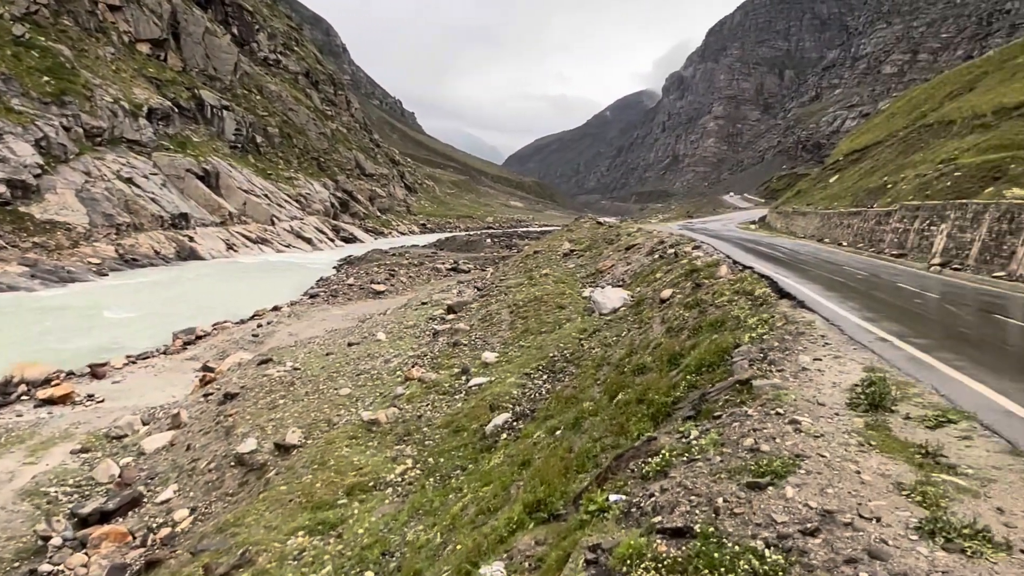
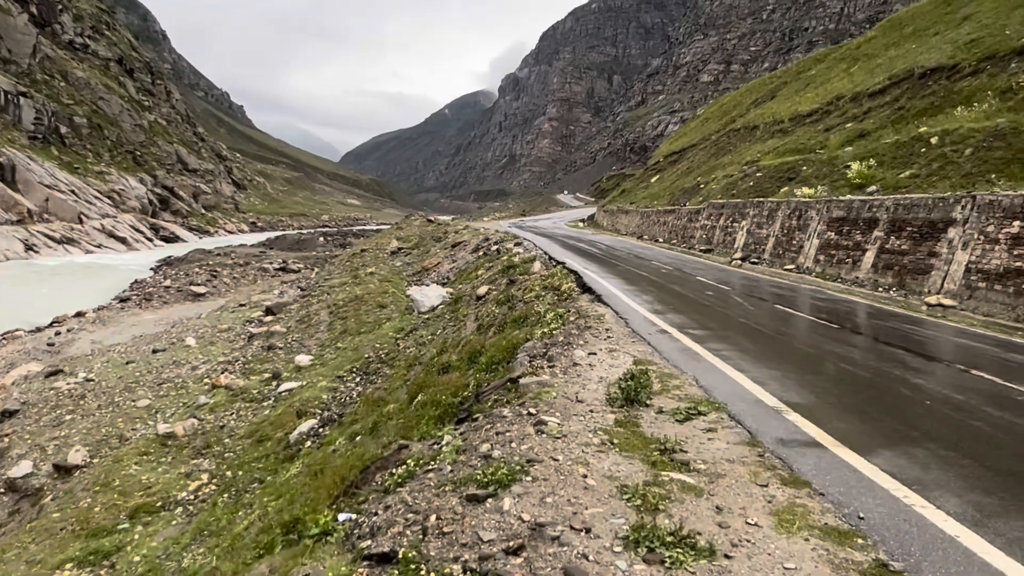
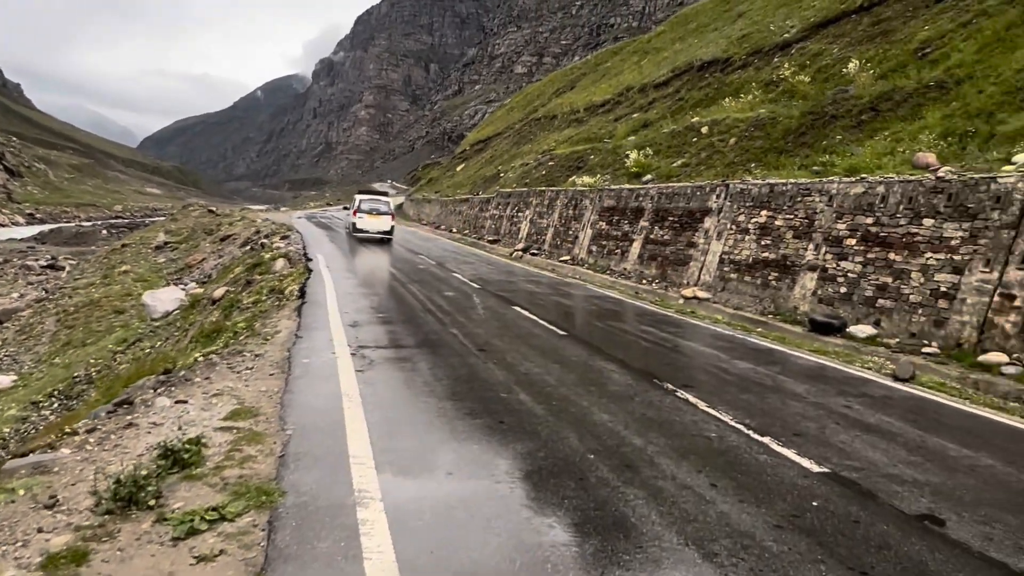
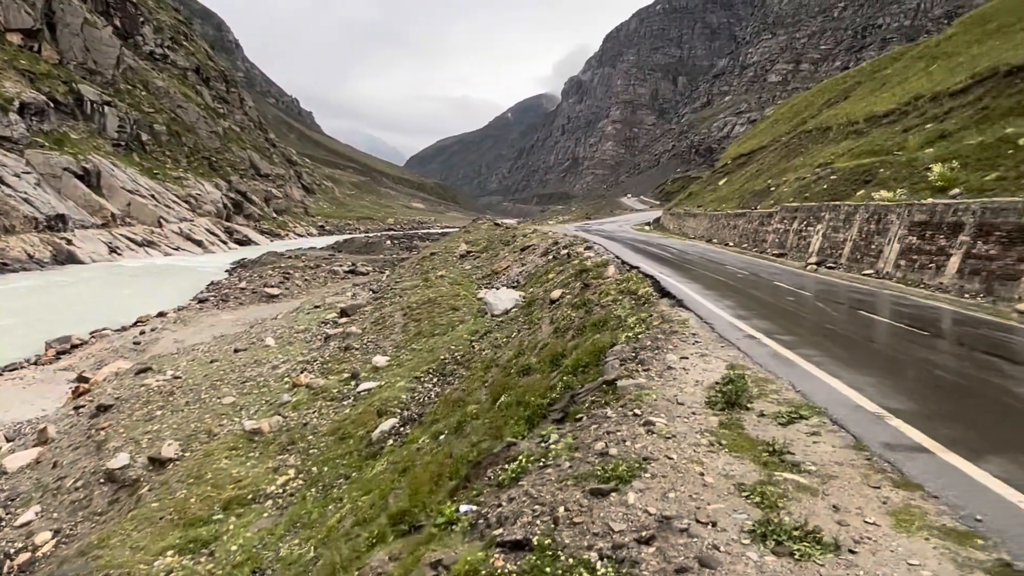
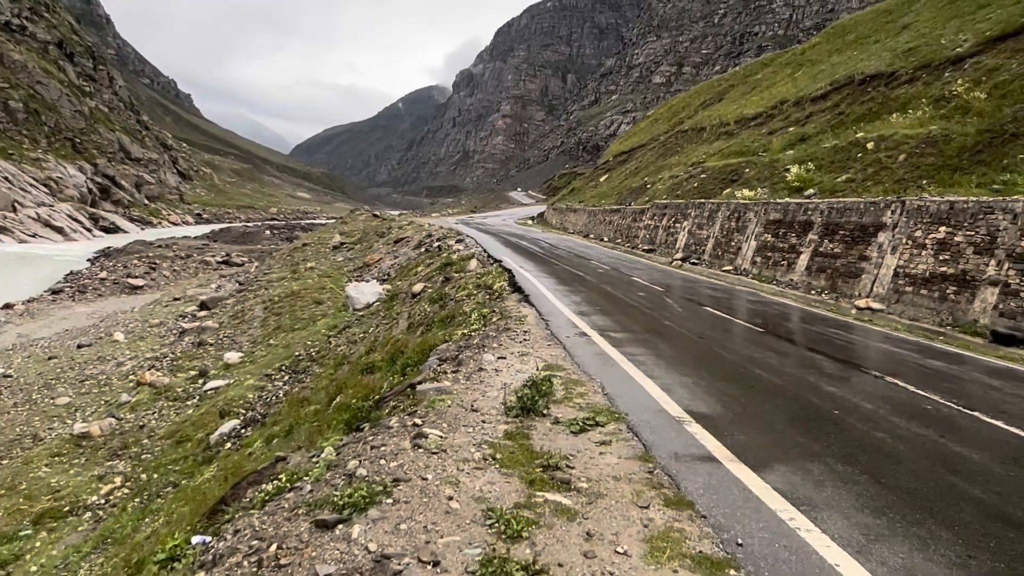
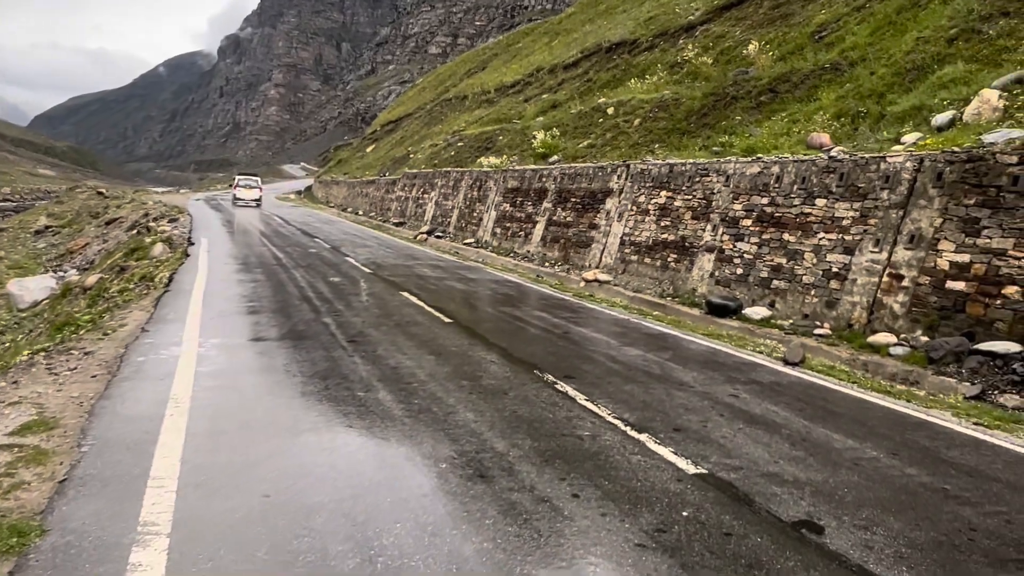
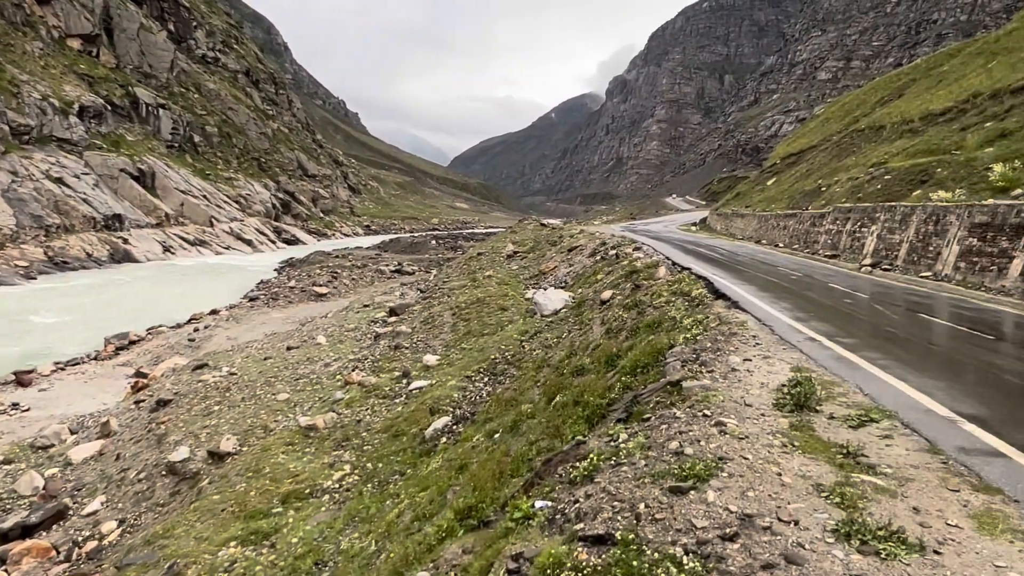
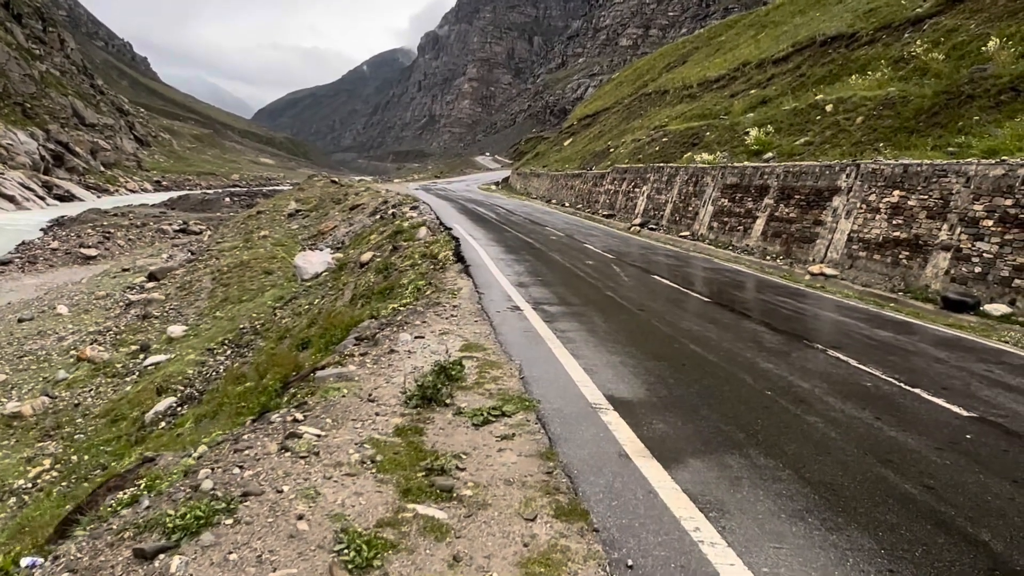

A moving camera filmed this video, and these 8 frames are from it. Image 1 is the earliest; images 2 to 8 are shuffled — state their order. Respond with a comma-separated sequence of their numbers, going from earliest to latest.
7, 4, 2, 5, 8, 3, 6
